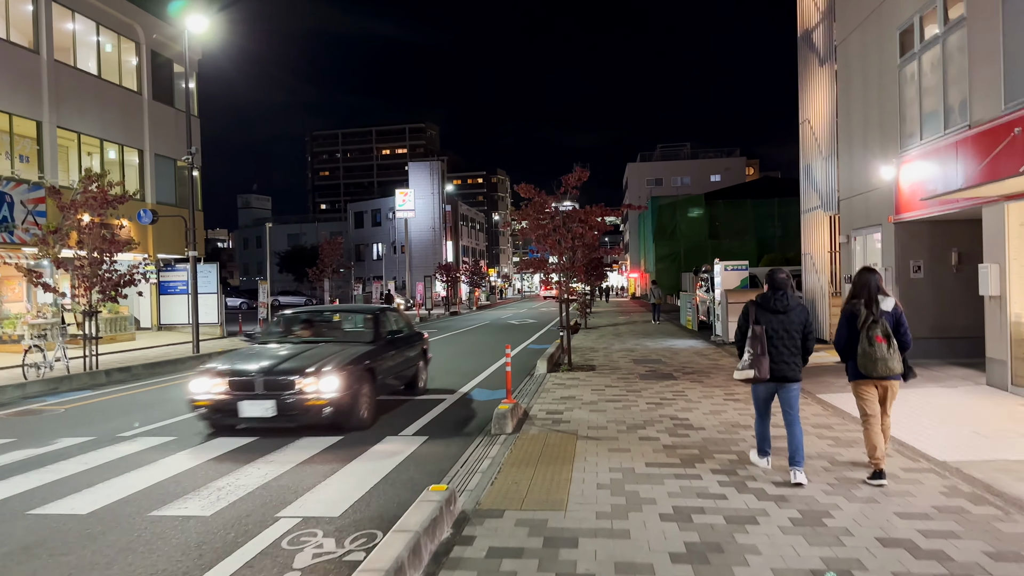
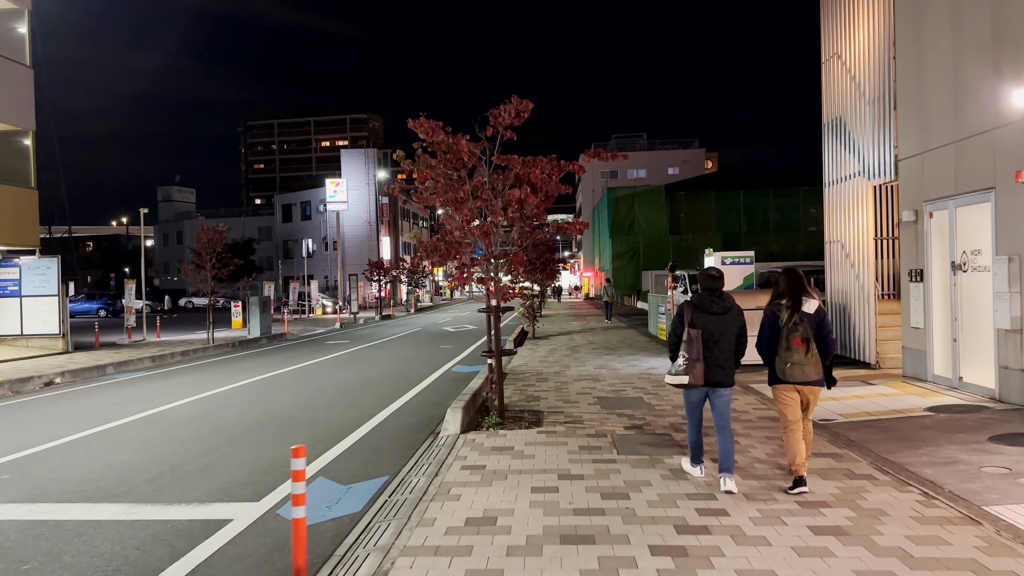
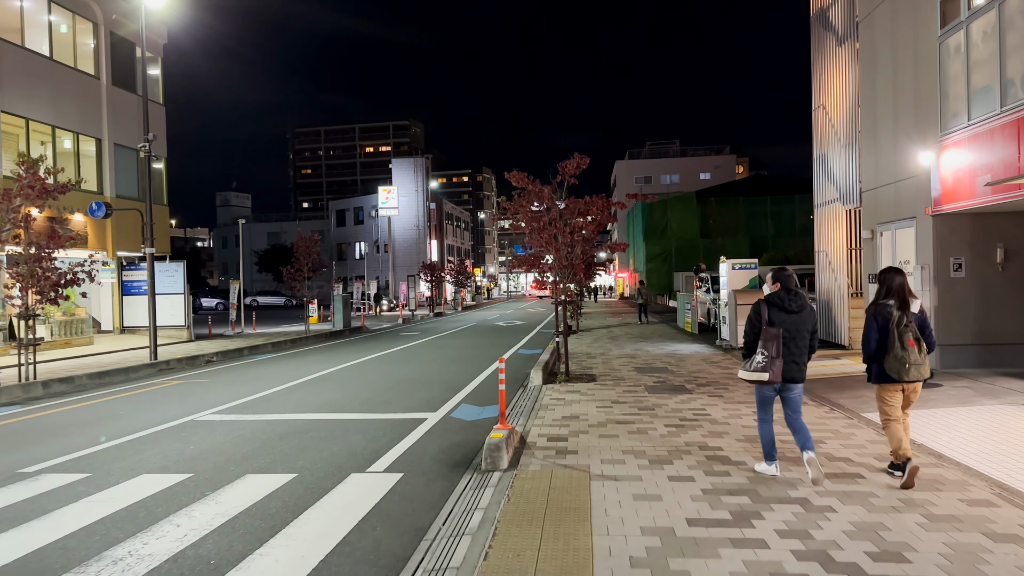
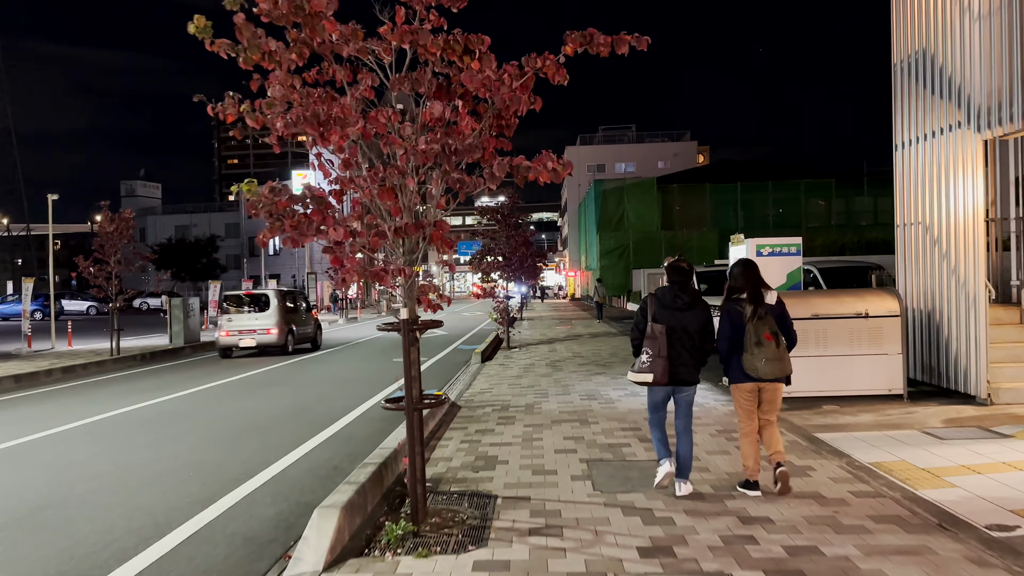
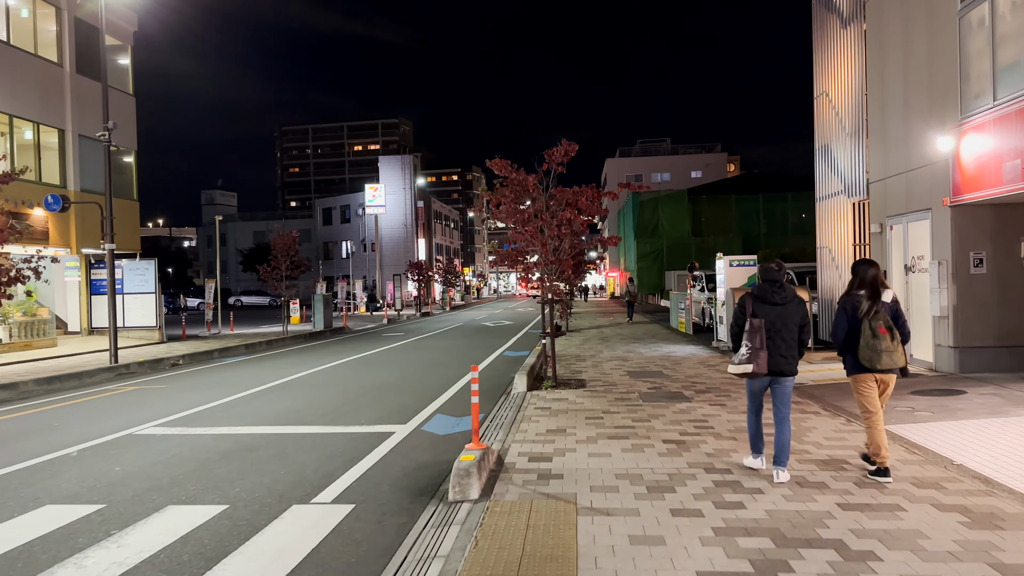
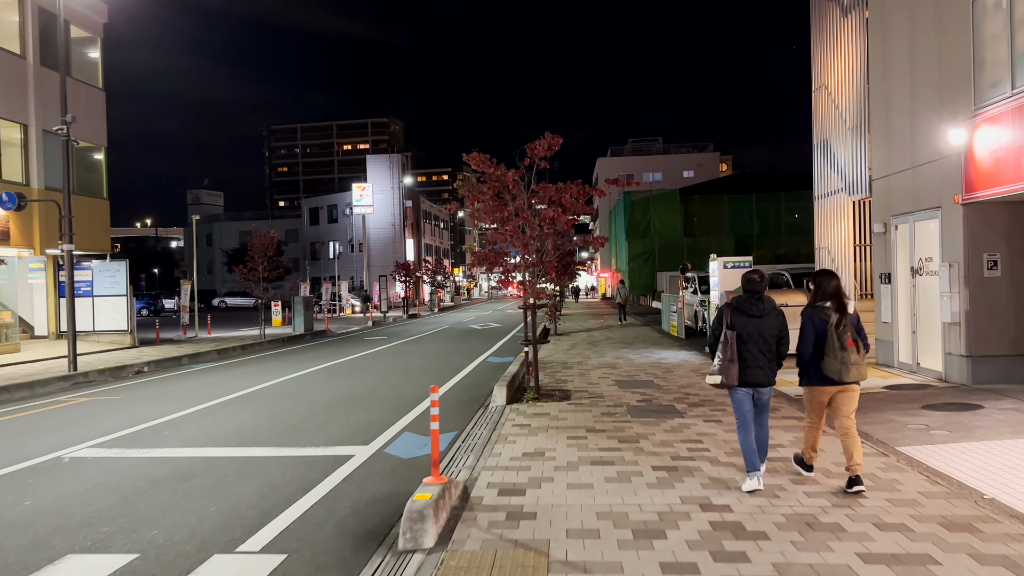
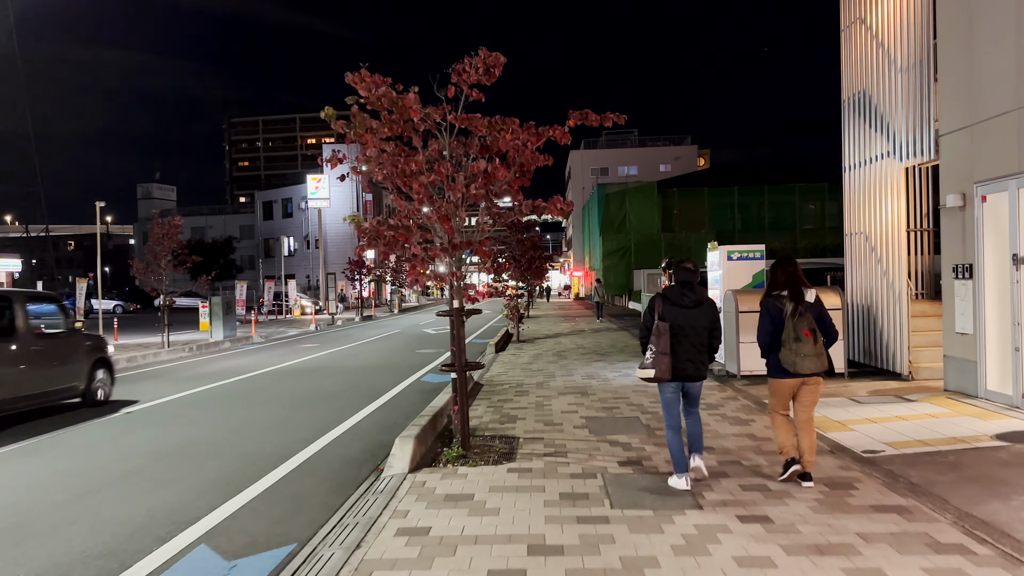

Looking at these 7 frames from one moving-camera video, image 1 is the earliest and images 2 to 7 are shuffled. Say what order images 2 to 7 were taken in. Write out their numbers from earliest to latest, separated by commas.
3, 5, 6, 2, 7, 4
